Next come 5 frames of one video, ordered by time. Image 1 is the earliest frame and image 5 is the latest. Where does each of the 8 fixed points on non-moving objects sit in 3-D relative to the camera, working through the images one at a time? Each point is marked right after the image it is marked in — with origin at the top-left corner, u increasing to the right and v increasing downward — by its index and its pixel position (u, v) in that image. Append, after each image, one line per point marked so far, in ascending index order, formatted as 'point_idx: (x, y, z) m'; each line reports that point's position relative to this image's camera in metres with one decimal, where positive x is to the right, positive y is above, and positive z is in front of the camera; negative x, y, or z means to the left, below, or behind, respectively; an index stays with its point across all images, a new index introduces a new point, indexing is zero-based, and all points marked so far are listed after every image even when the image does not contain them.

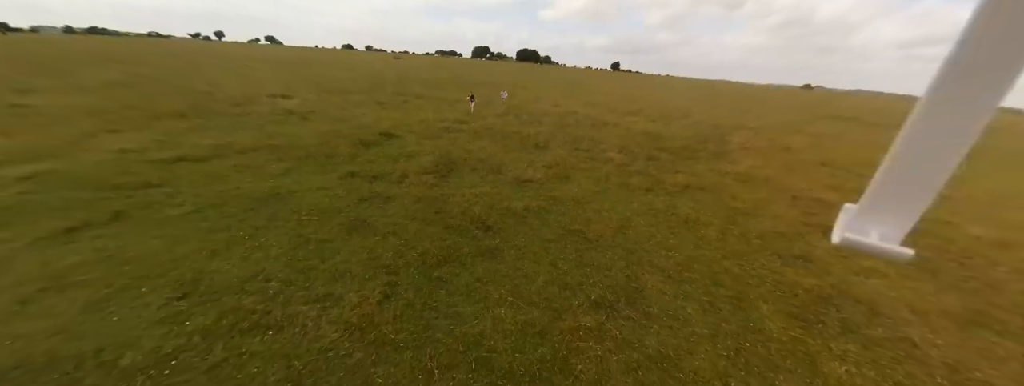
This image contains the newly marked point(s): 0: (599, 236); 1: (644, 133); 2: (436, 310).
0: (+2.3, -1.2, +7.6) m
1: (+8.7, +4.1, +18.7) m
2: (-2.3, -1.8, +5.9) m
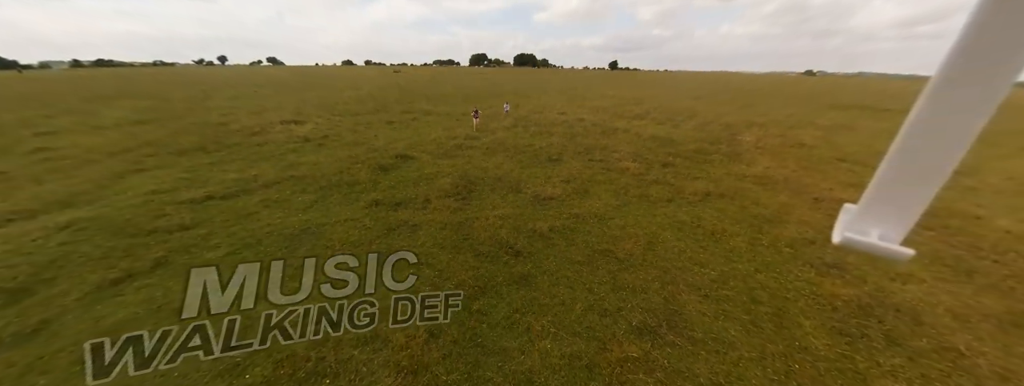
0: (+3.2, -1.7, +7.6) m
1: (+9.4, +3.8, +18.7) m
2: (-1.5, -2.6, +5.9) m
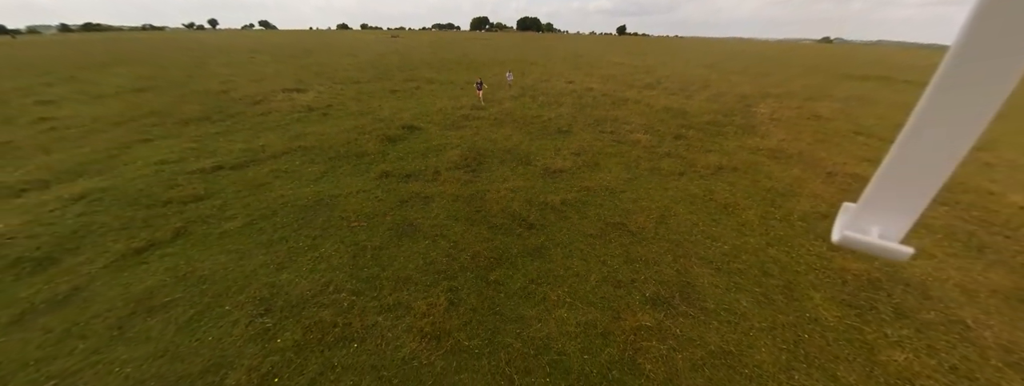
0: (+3.5, -1.0, +7.7) m
1: (+9.9, +5.5, +18.1) m
2: (-1.1, -2.0, +6.1) m
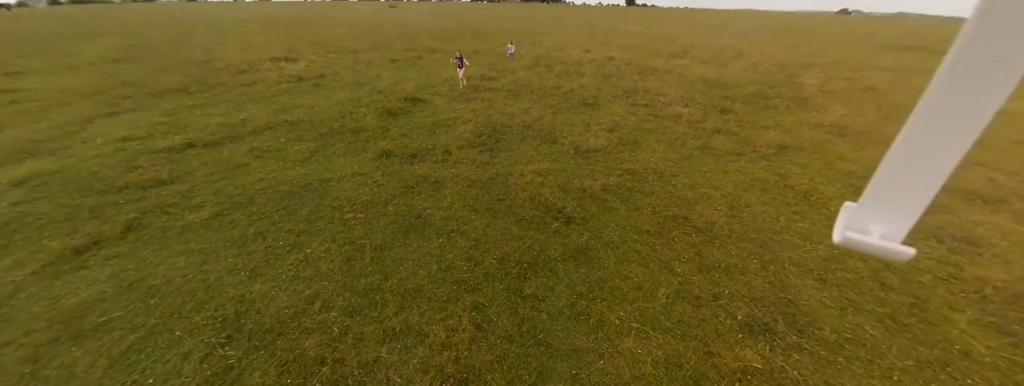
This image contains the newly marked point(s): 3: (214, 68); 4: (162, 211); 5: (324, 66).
0: (+4.3, -0.7, +6.1) m
1: (+10.7, +6.6, +16.0) m
2: (-0.4, -1.8, +4.6) m
3: (-17.8, +7.5, +16.8) m
4: (-8.0, -0.4, +6.4) m
5: (-11.6, +7.8, +17.2) m
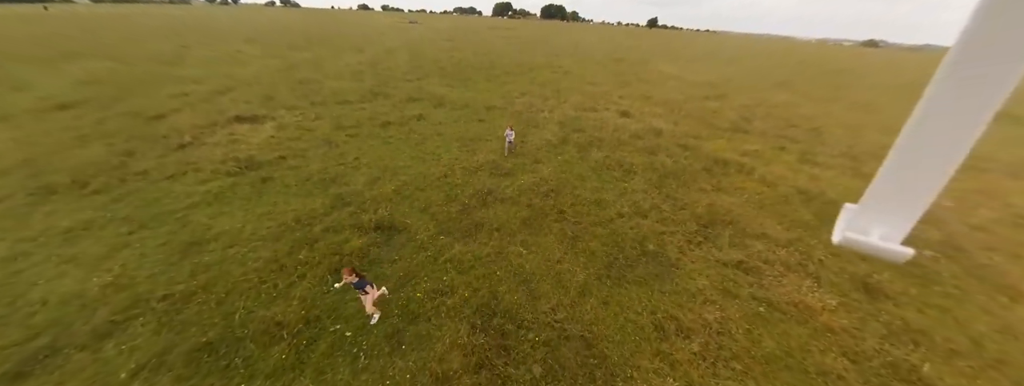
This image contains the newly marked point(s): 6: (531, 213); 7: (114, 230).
0: (+4.4, -6.4, +1.5) m
1: (+11.6, +0.1, +11.5) m
2: (-0.3, -7.1, +0.2) m
3: (-16.8, +2.8, +13.2) m
4: (-7.8, -5.3, +2.3) m
5: (-10.5, +2.7, +13.5) m
6: (+0.8, -0.8, +9.7) m
7: (-11.7, -1.1, +8.1) m
